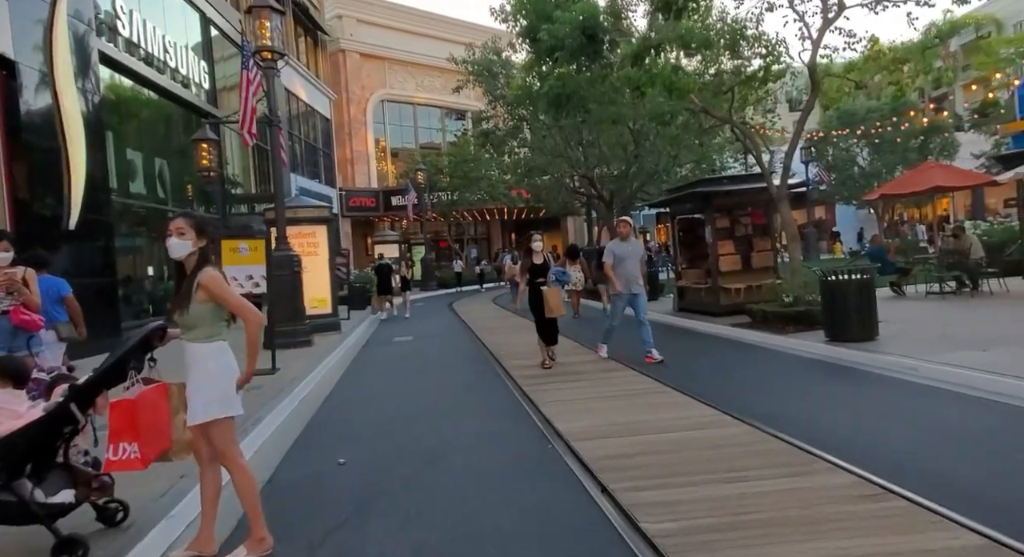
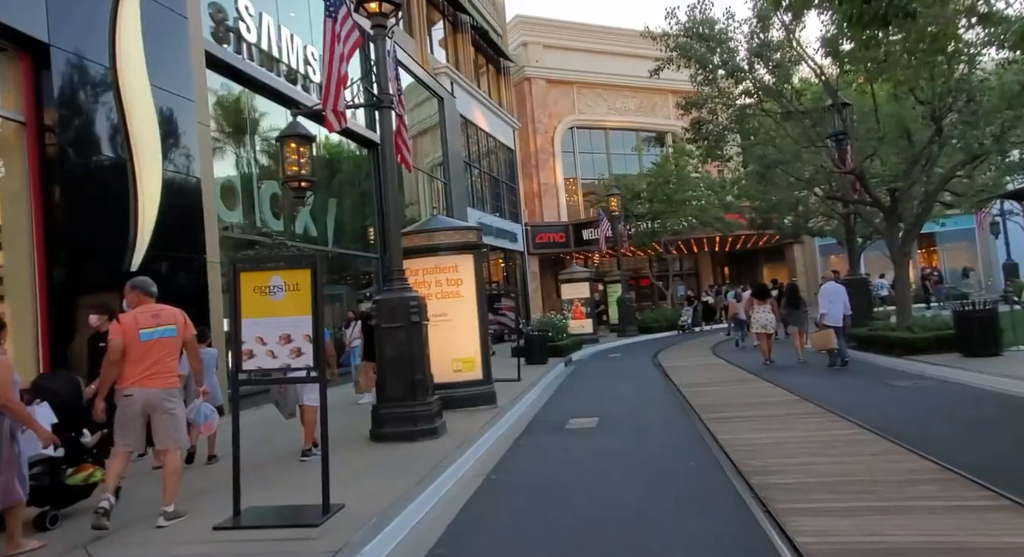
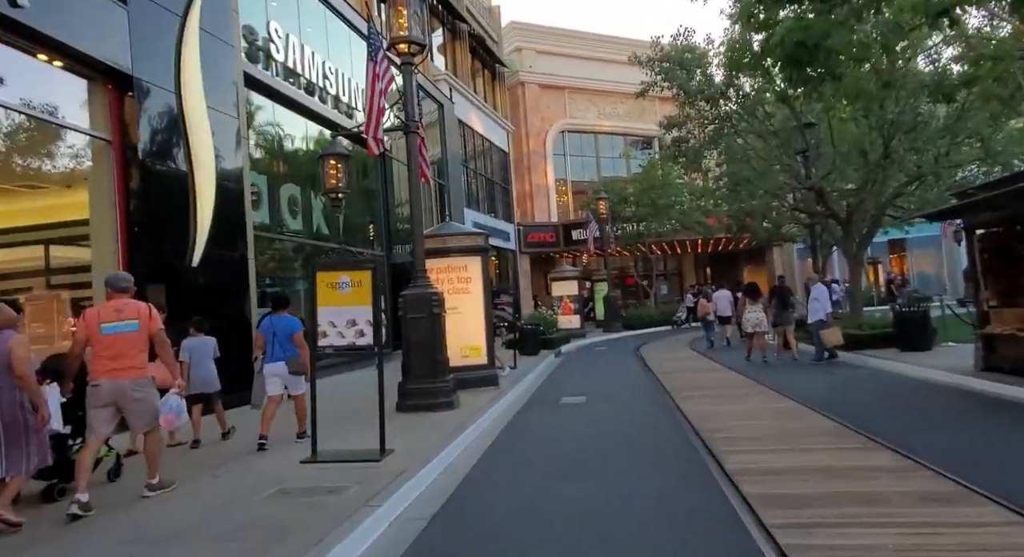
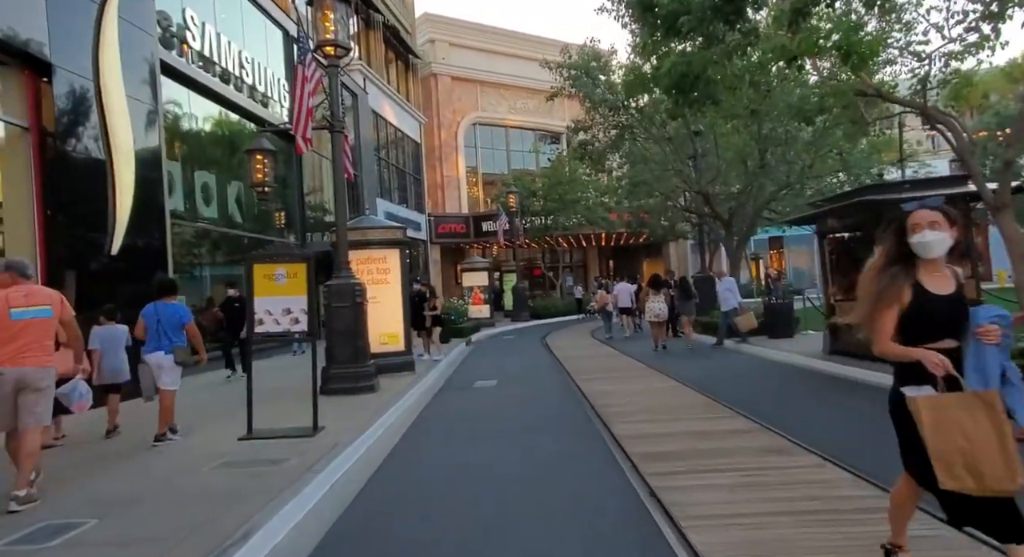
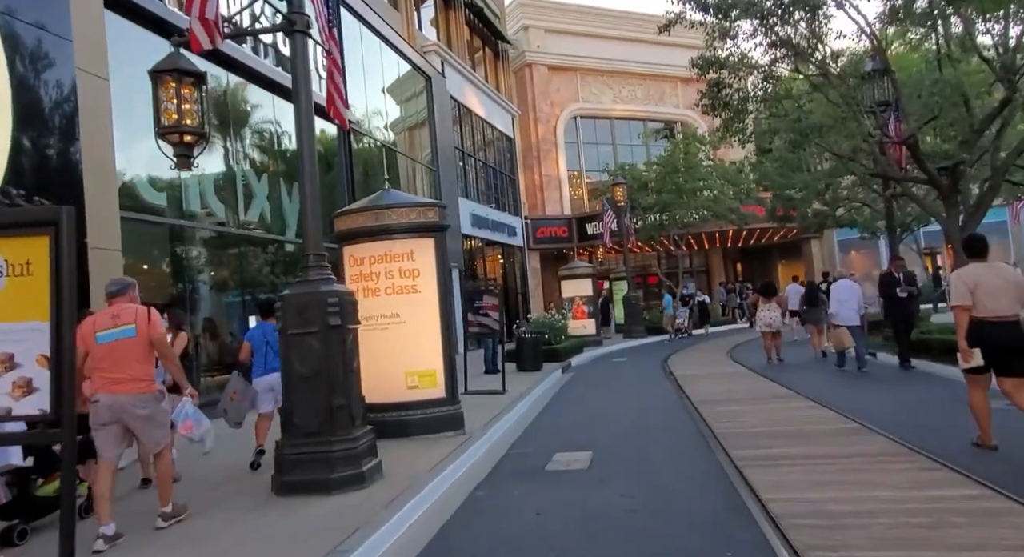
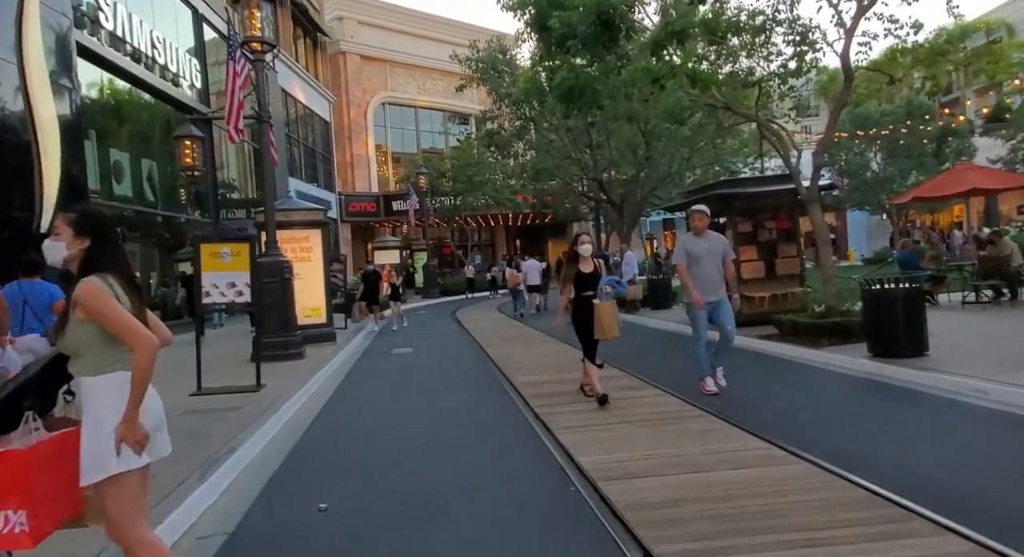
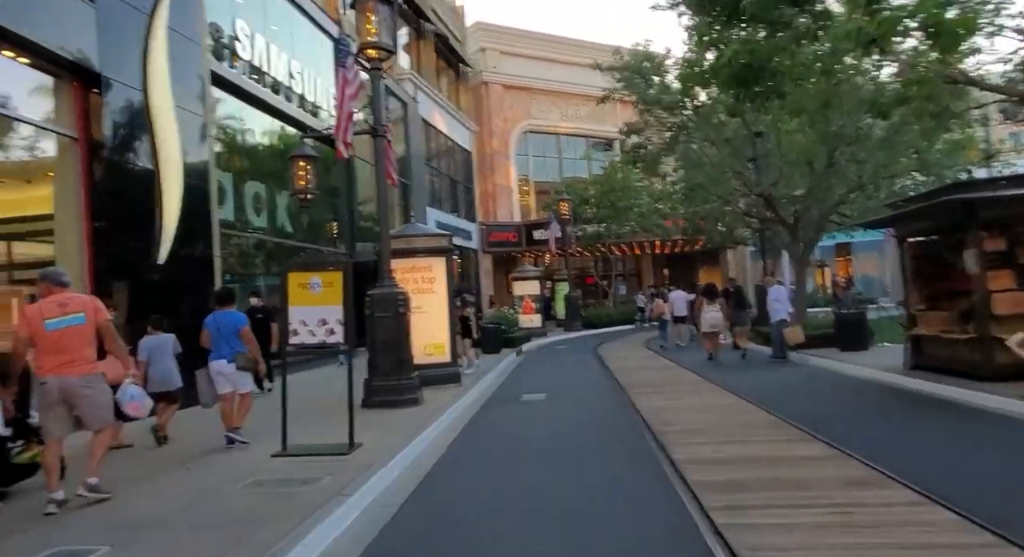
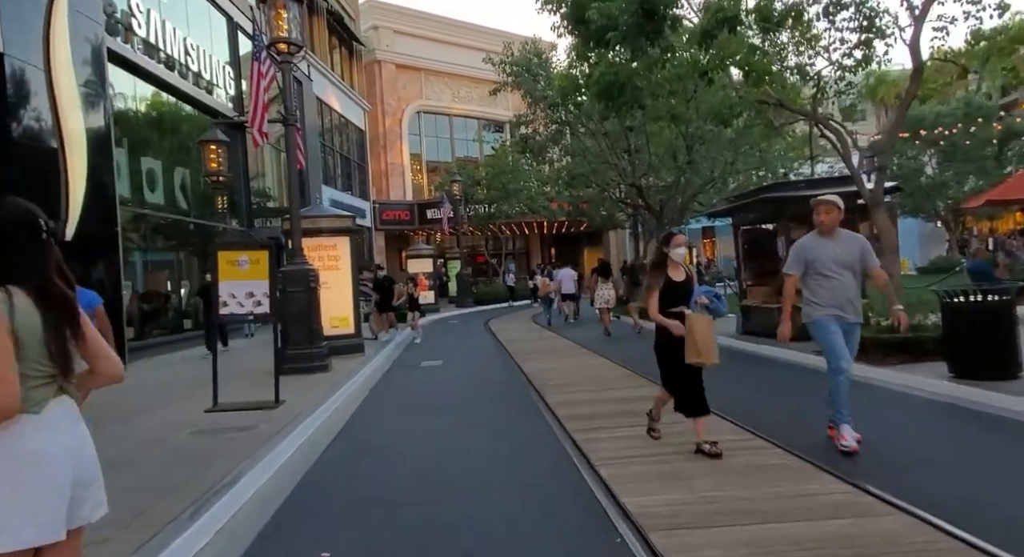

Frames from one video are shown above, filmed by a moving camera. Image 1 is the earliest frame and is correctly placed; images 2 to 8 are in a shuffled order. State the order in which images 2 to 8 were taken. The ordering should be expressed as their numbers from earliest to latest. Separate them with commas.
6, 8, 4, 7, 3, 2, 5
